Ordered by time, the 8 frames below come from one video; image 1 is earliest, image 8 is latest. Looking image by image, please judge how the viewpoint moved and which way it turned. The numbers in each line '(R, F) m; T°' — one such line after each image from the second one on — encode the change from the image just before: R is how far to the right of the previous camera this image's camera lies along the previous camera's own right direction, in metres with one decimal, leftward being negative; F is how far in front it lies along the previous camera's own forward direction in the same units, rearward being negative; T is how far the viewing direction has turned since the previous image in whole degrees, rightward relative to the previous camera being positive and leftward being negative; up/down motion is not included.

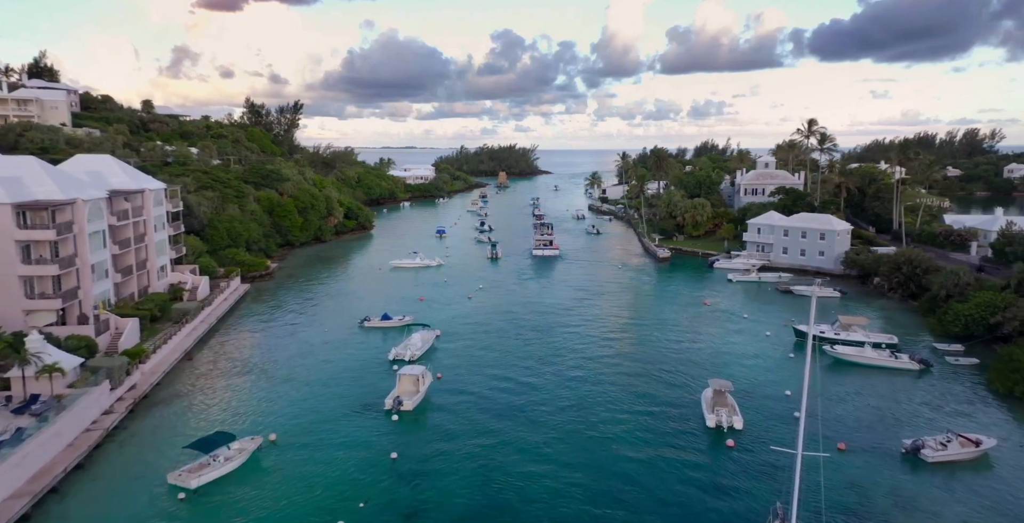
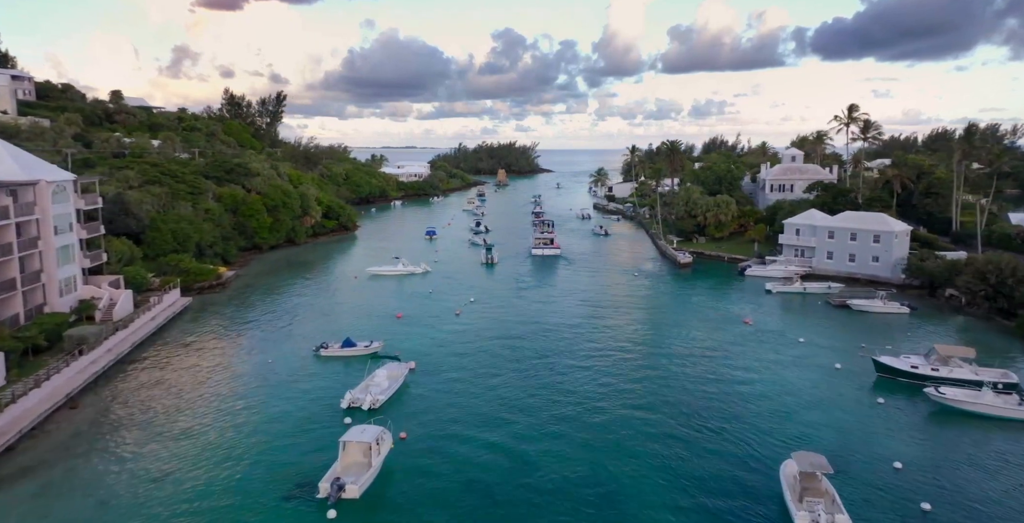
(+0.3, +10.7) m; 0°
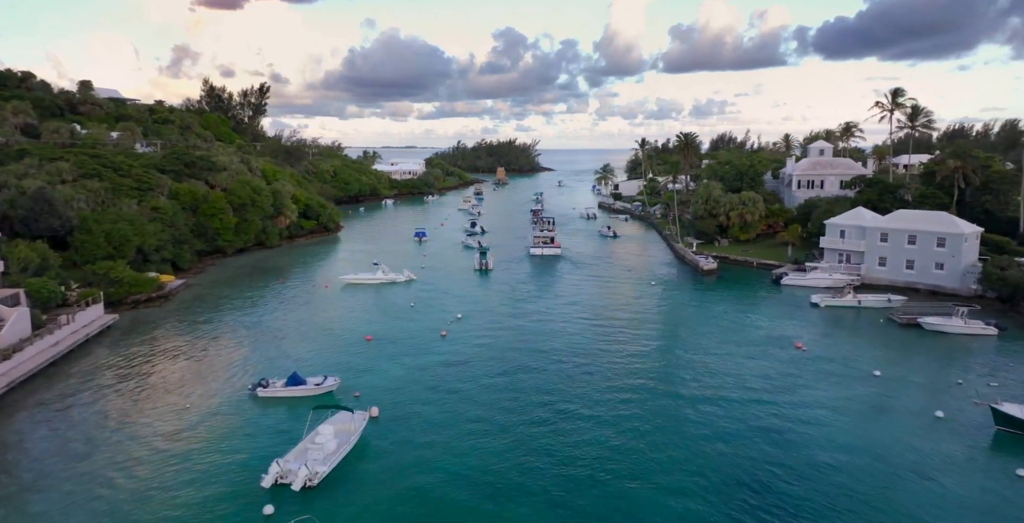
(+0.3, +9.2) m; 0°
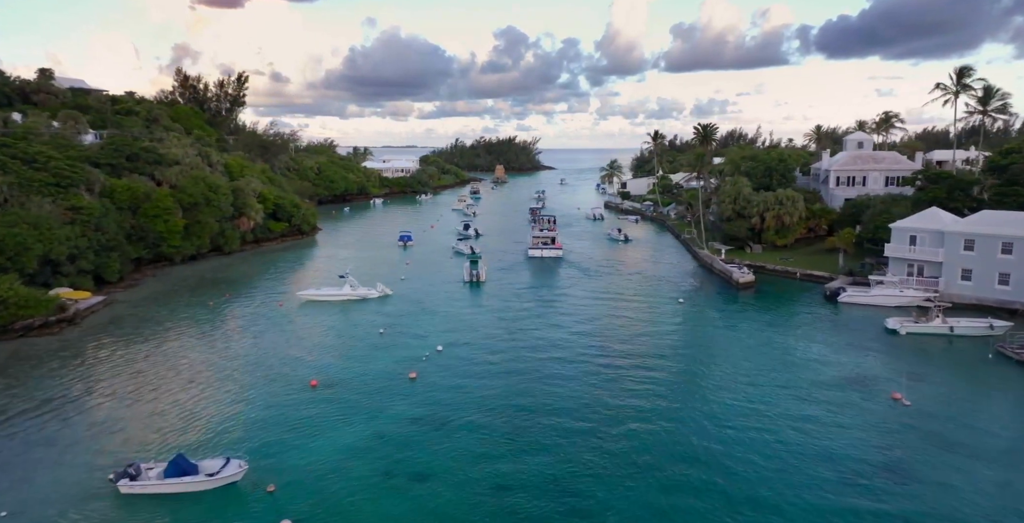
(+0.3, +10.2) m; 0°
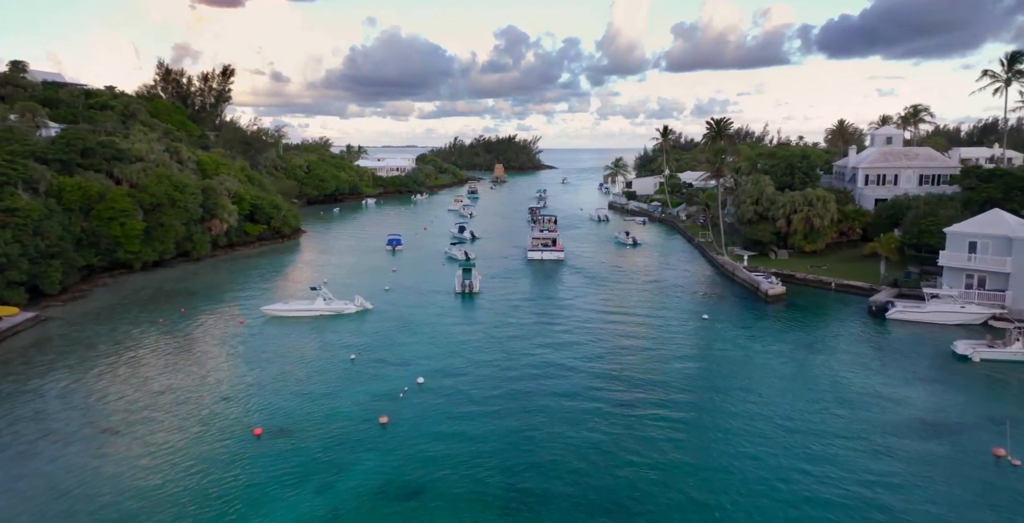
(+0.2, +6.1) m; 0°
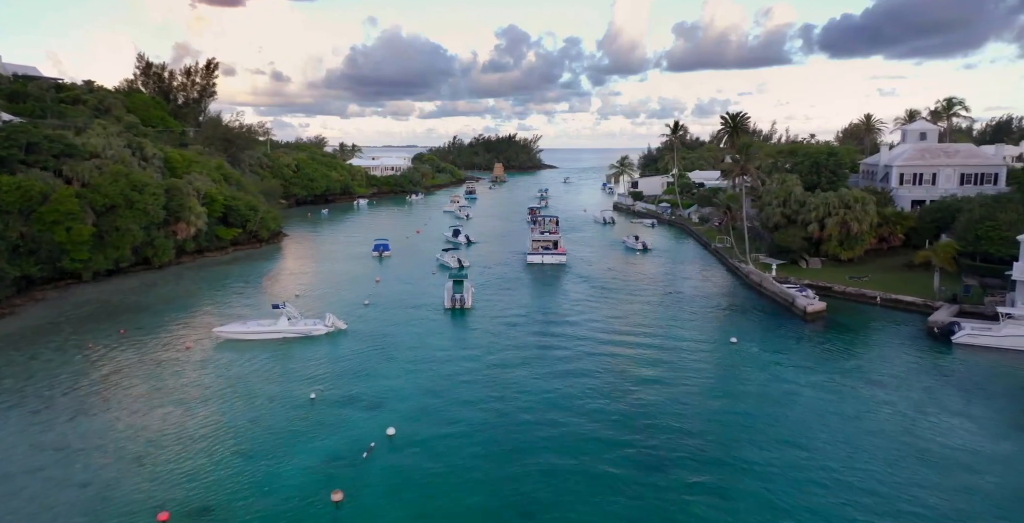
(+0.2, +6.0) m; 0°
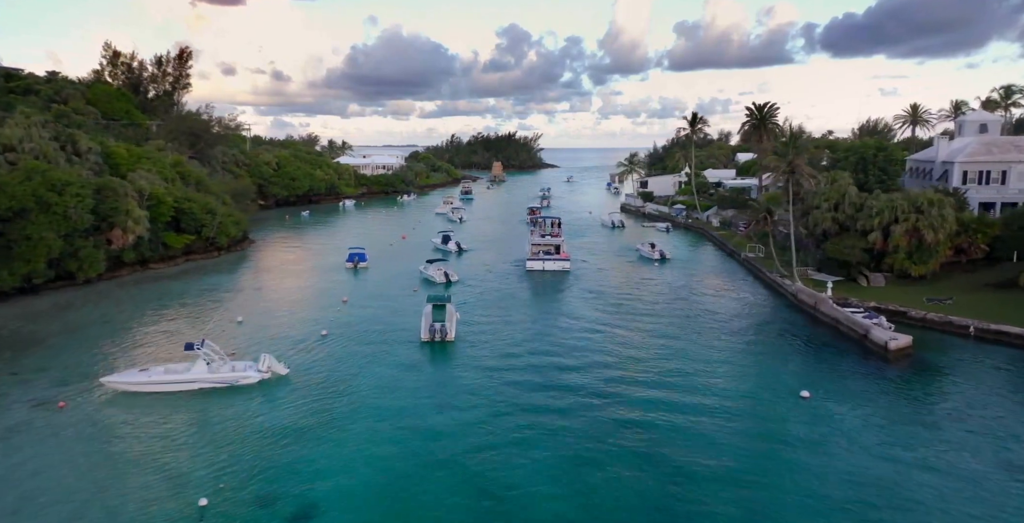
(+0.3, +8.7) m; 0°
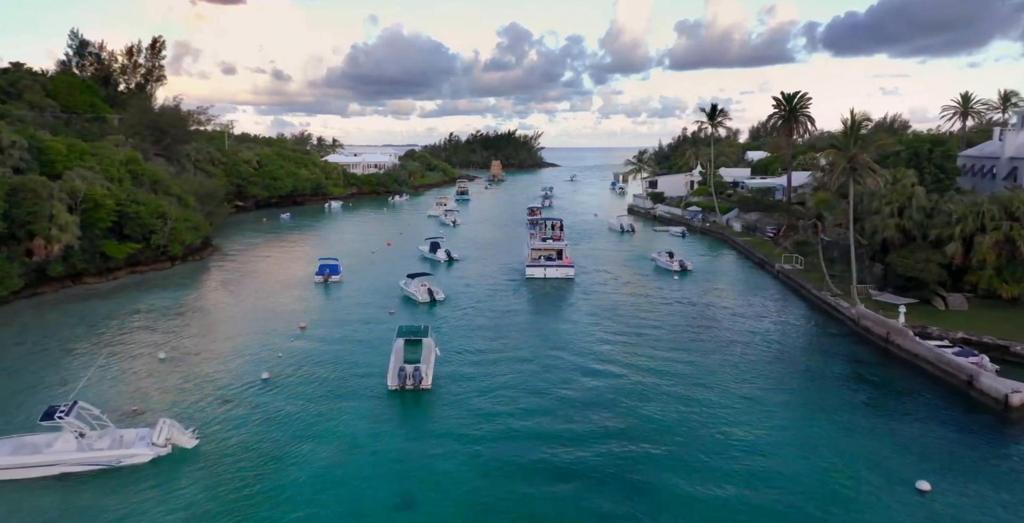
(+0.3, +7.4) m; 0°
